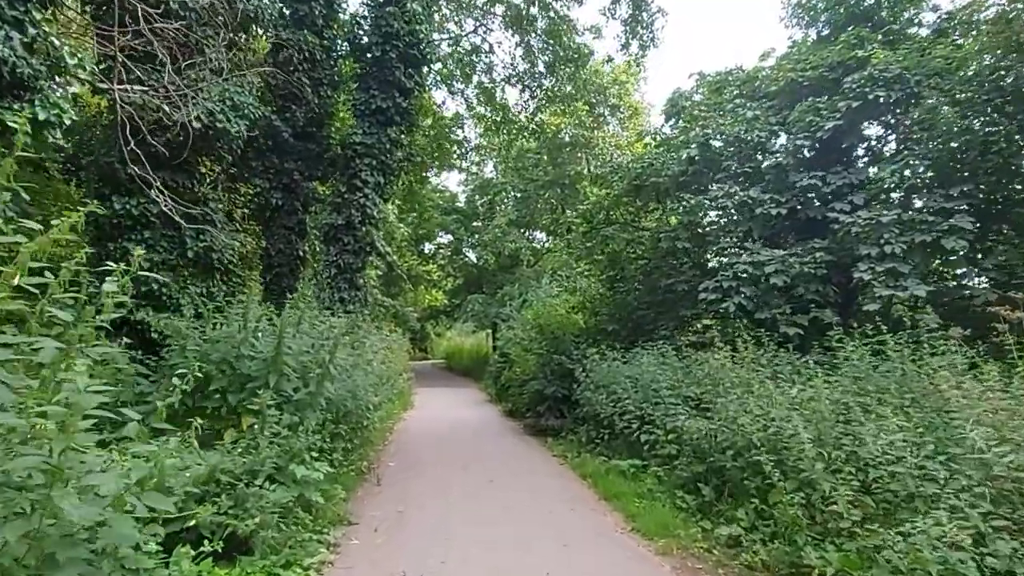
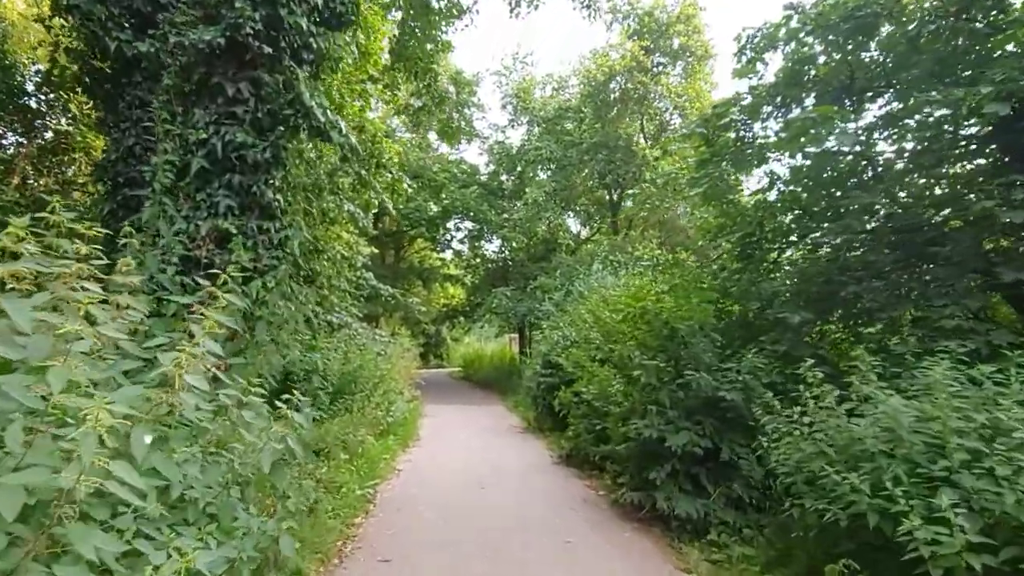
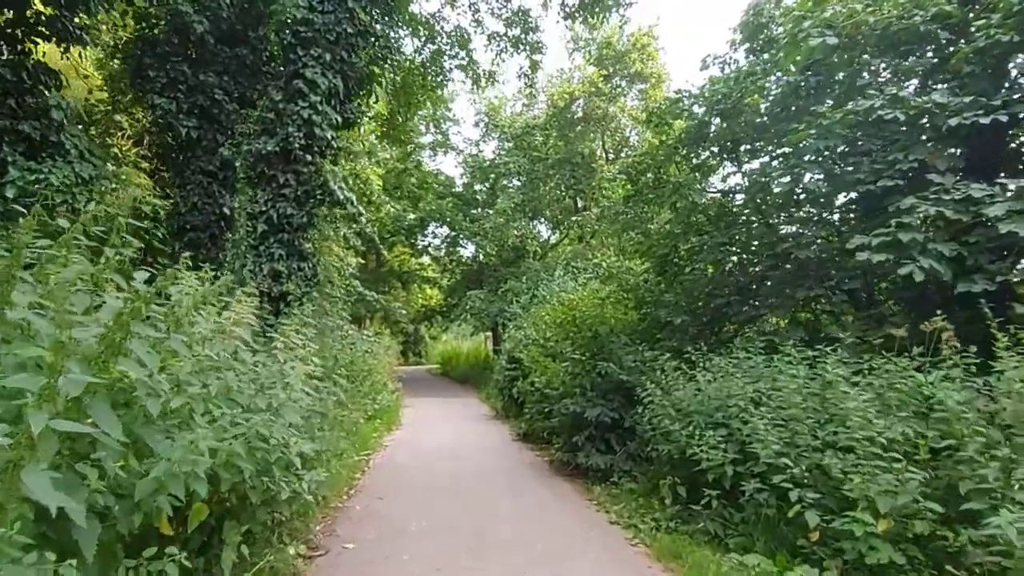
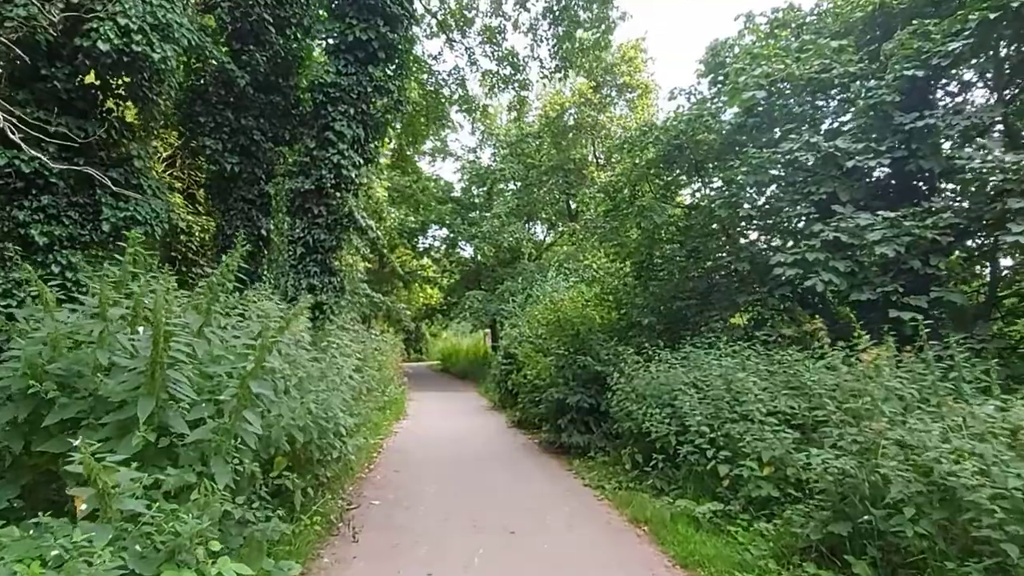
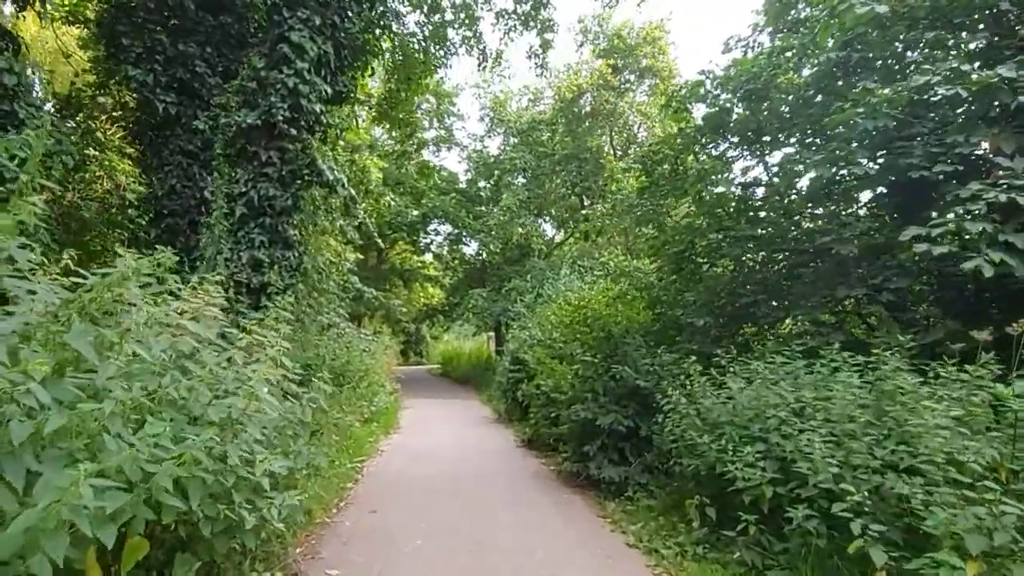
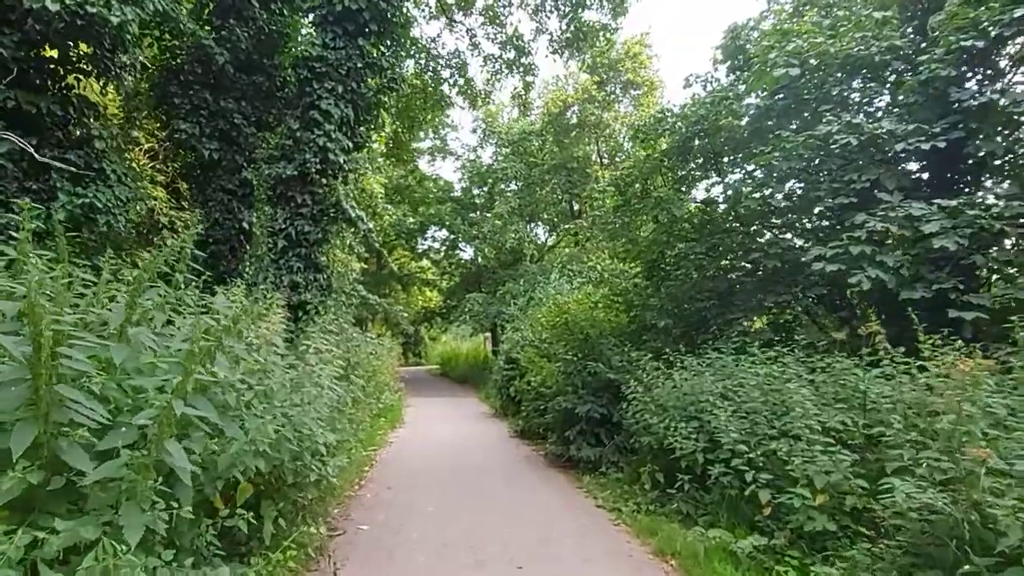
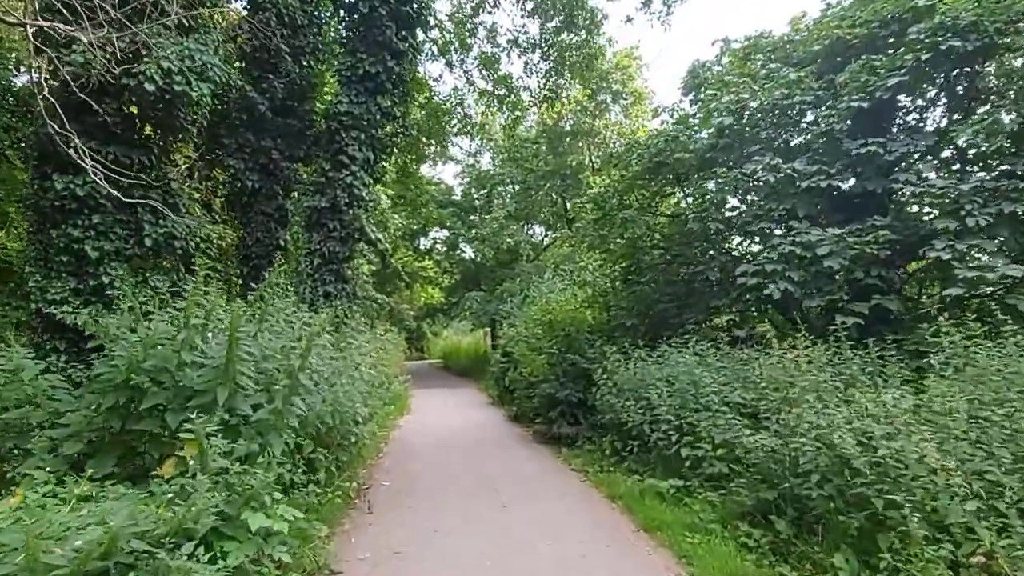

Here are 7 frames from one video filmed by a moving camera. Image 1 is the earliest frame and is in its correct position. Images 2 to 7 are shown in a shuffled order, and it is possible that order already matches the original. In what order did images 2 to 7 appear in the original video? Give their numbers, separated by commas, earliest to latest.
7, 4, 6, 3, 5, 2
